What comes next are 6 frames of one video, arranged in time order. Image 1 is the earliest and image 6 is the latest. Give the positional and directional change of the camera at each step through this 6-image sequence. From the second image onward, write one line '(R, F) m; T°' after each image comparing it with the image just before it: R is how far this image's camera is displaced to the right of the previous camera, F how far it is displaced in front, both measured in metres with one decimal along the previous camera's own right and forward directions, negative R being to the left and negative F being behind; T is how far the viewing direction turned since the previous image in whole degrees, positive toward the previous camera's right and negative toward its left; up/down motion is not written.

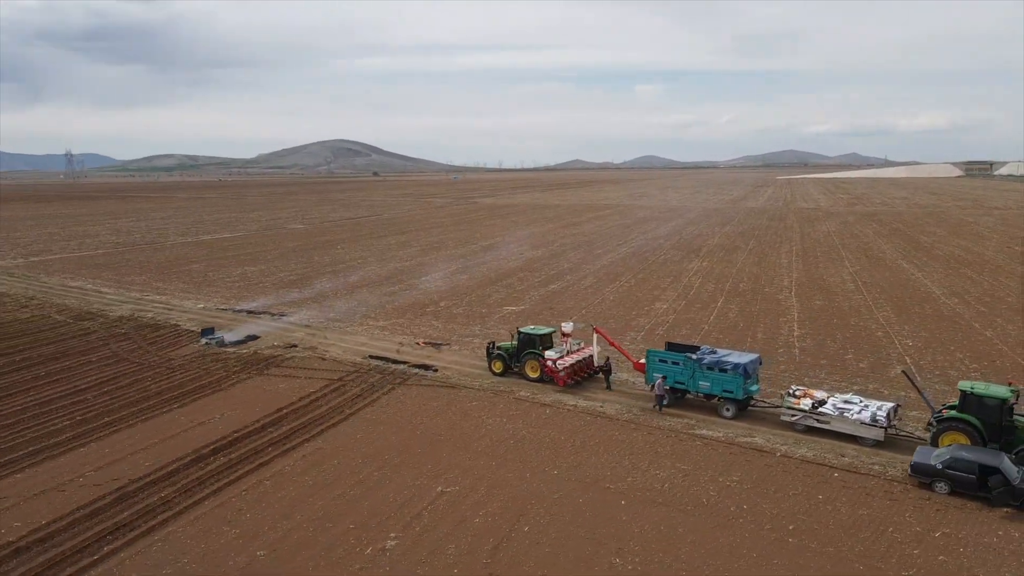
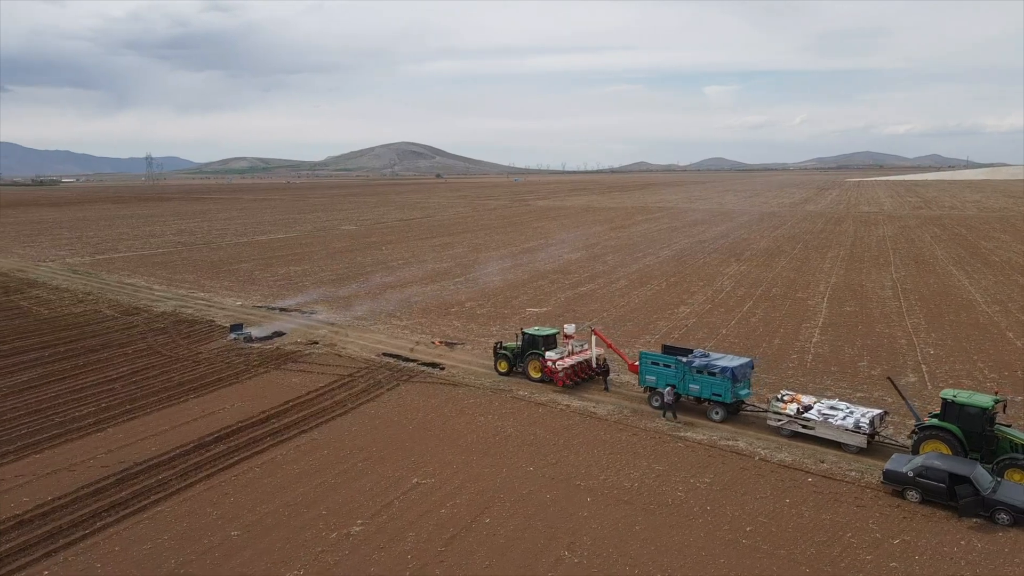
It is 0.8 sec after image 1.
(+1.3, -0.3) m; -5°
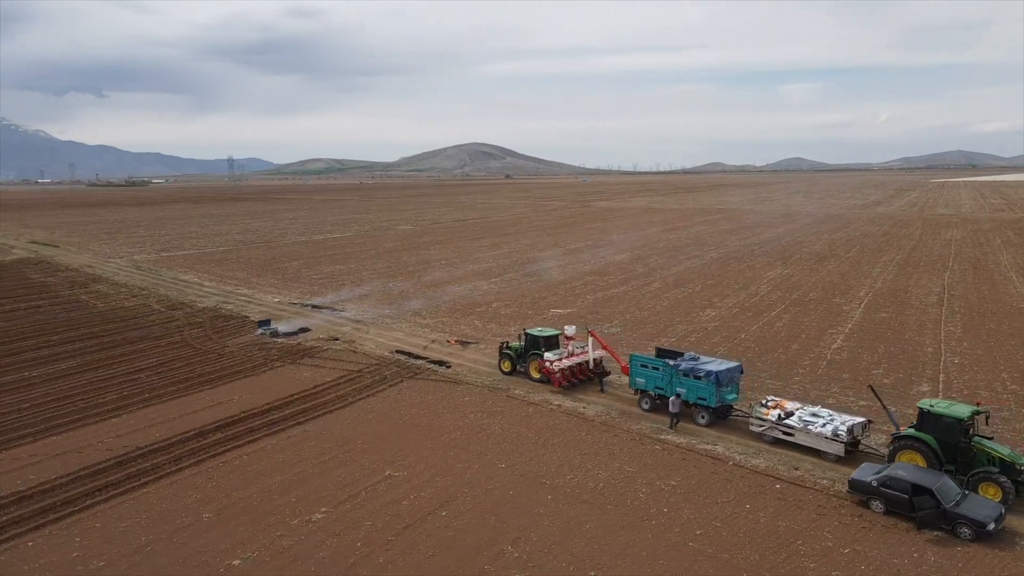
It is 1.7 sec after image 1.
(+1.5, -0.2) m; -5°
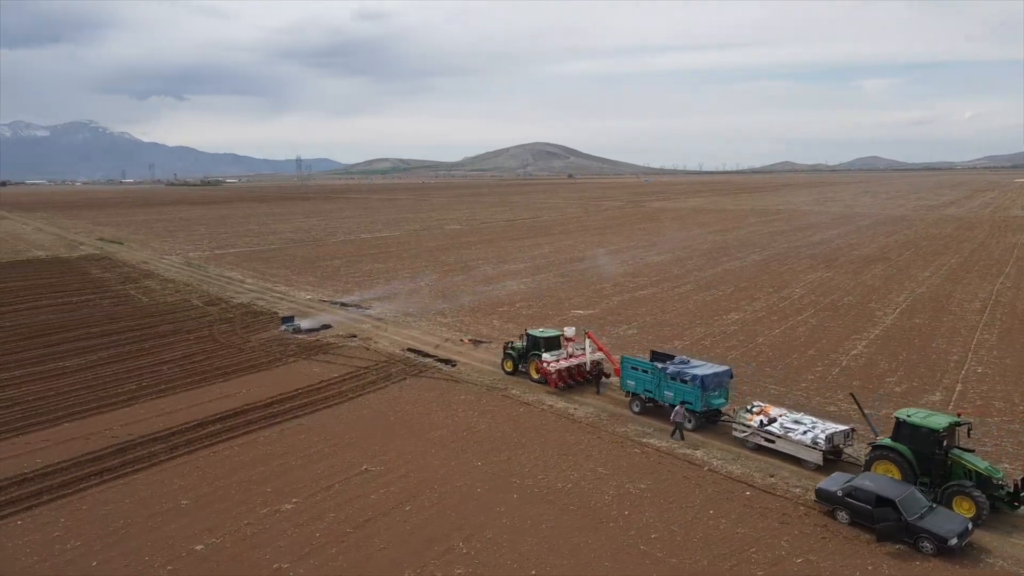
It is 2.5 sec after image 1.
(+1.4, -0.1) m; -5°
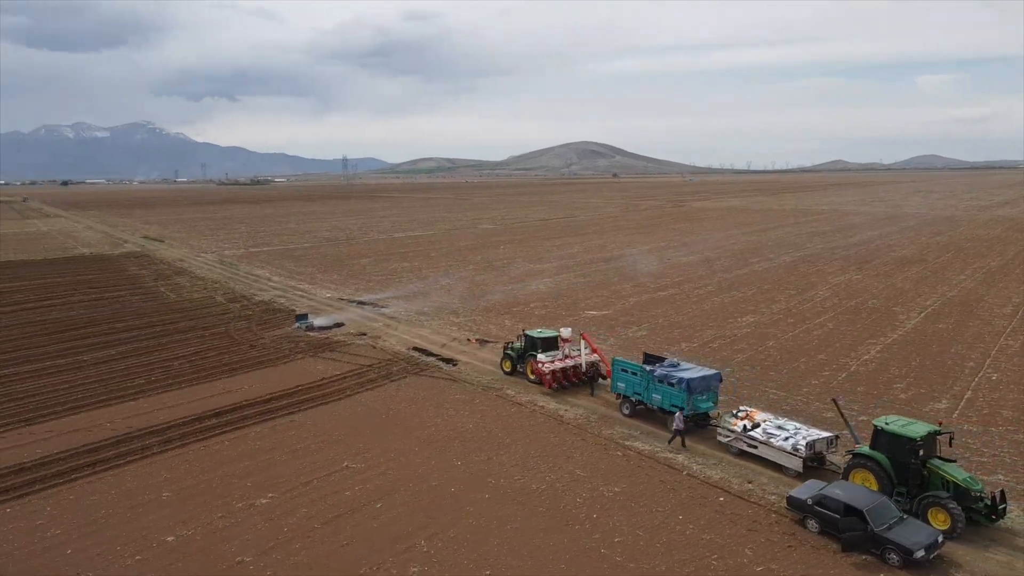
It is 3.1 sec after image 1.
(+1.0, 0.0) m; -3°
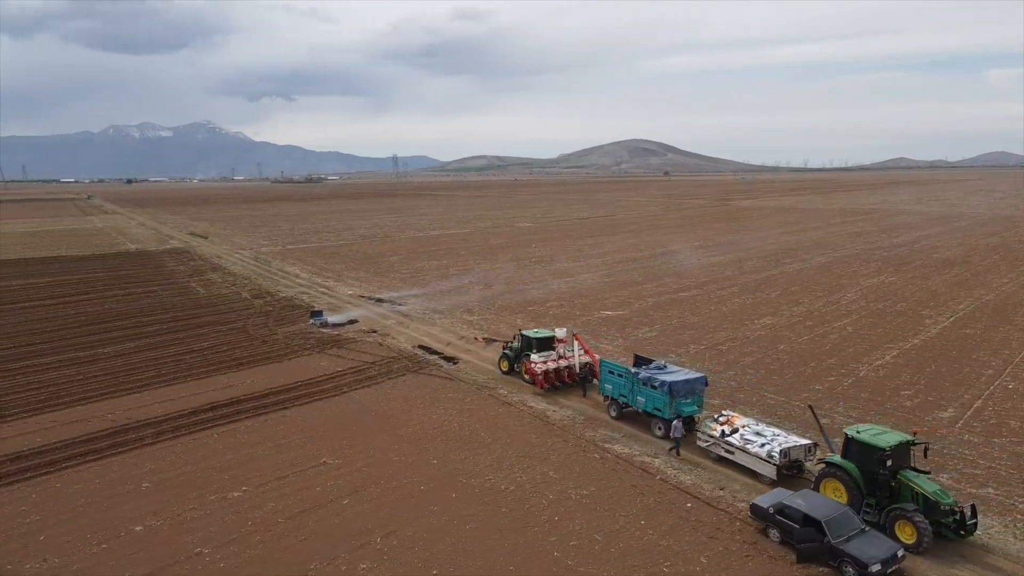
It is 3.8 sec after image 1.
(+1.2, +0.1) m; -4°
